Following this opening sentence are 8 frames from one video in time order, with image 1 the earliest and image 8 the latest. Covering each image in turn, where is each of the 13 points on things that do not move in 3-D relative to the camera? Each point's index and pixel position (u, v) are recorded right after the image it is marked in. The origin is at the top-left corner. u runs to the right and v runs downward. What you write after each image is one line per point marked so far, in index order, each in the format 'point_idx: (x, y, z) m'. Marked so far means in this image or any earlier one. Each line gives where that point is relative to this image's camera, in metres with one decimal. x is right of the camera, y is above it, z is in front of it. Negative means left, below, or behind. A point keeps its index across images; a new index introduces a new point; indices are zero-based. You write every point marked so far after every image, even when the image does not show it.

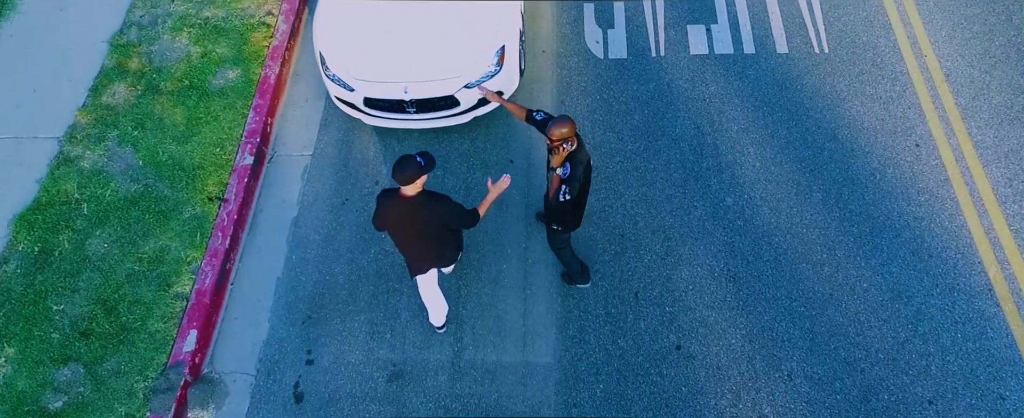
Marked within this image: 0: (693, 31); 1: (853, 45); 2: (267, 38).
0: (+1.7, +1.7, +7.3) m
1: (+3.1, +1.5, +6.9) m
2: (-2.4, +1.6, +7.5) m
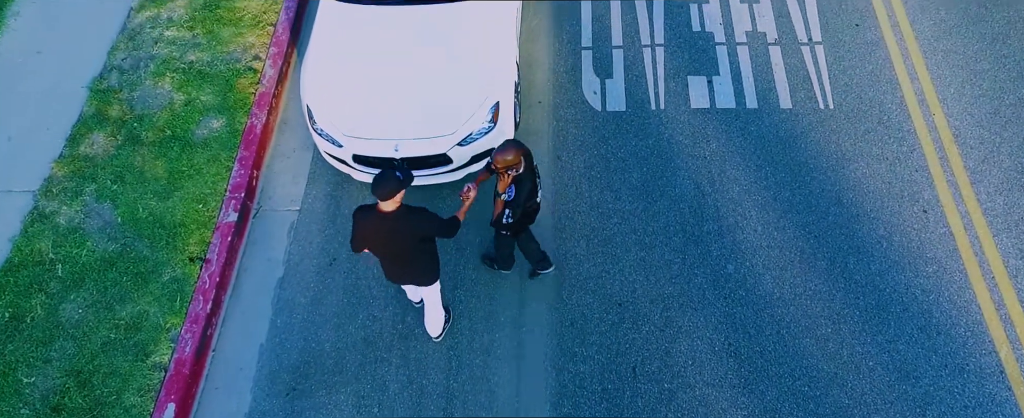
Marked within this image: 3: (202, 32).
0: (+1.7, +1.2, +7.1) m
1: (+3.0, +0.9, +6.7) m
2: (-2.4, +1.2, +7.3) m
3: (-3.1, +1.8, +7.8) m
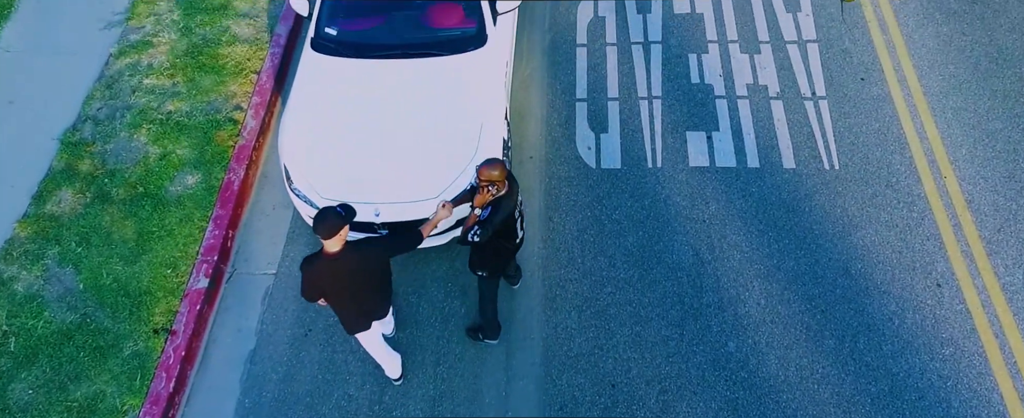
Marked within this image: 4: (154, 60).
0: (+1.6, +0.6, +6.8) m
1: (+2.9, +0.4, +6.4) m
2: (-2.5, +0.6, +7.0) m
3: (-3.2, +1.3, +7.5) m
4: (-3.6, +1.5, +7.7) m
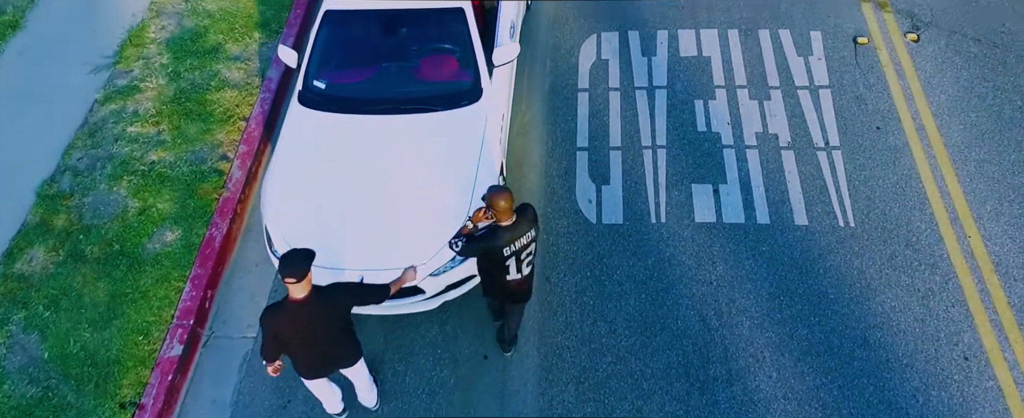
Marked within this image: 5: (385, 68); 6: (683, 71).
0: (+1.6, +0.1, +6.4) m
1: (+2.9, -0.1, +6.0) m
2: (-2.6, +0.2, +6.7) m
3: (-3.2, +0.8, +7.2) m
4: (-3.6, +1.0, +7.4) m
5: (-1.0, +1.1, +6.0) m
6: (+1.6, +1.3, +7.3) m
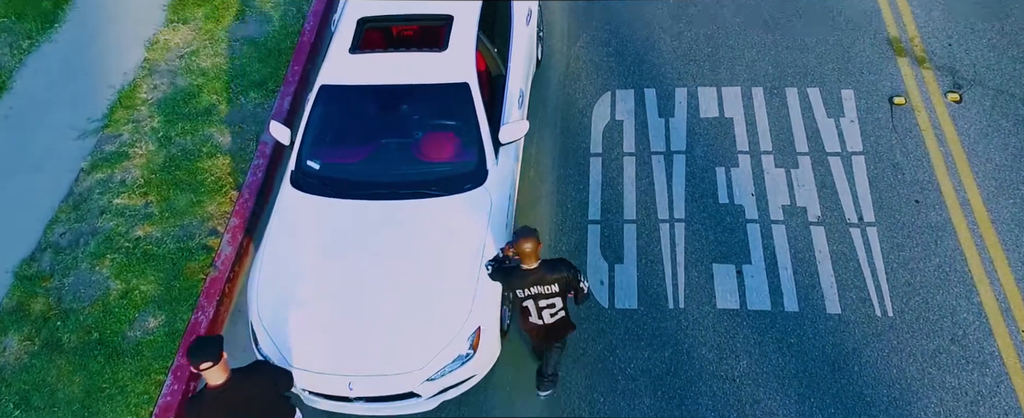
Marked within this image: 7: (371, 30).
0: (+1.6, -0.5, +5.9) m
1: (+2.9, -0.7, +5.5) m
2: (-2.5, -0.5, +6.3) m
3: (-3.2, +0.1, +6.9) m
4: (-3.5, +0.3, +7.1) m
5: (-1.0, +0.5, +5.6) m
6: (+1.7, +0.7, +6.8) m
7: (-1.1, +1.4, +6.1) m
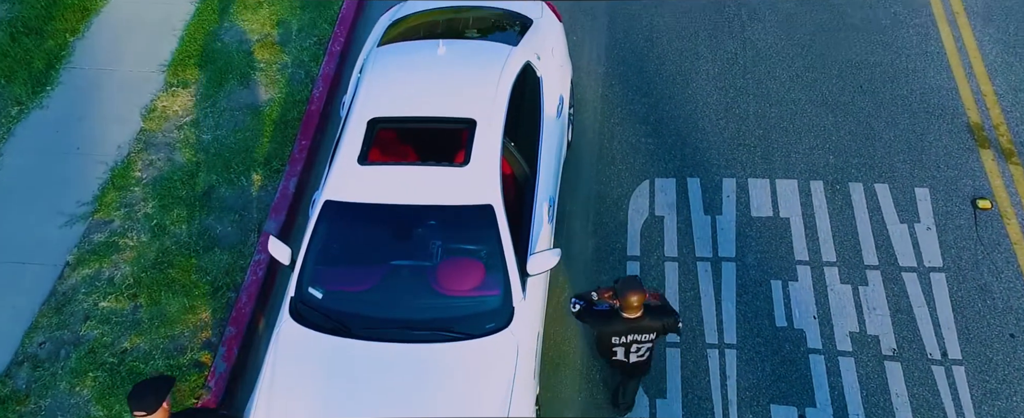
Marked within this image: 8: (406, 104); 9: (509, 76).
0: (+1.8, -1.4, +5.1) m
1: (+3.1, -1.6, +4.6) m
2: (-2.3, -1.3, +5.6) m
3: (-3.0, -0.7, +6.2) m
4: (-3.3, -0.5, +6.5) m
5: (-0.8, -0.4, +4.9) m
6: (+1.9, -0.2, +6.0) m
7: (-0.9, +0.6, +5.4) m
8: (-0.8, +0.8, +5.4) m
9: (0.0, +1.0, +5.5) m
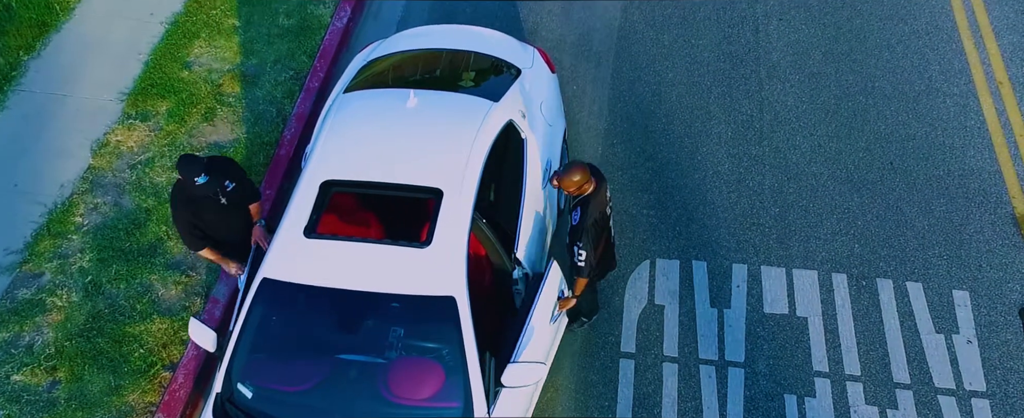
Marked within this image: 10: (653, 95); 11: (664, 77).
0: (+1.5, -2.0, +4.3) m
1: (+2.8, -2.3, +3.8) m
2: (-2.5, -1.8, +4.8) m
3: (-3.1, -1.2, +5.5) m
4: (-3.5, -0.9, +5.7) m
5: (-0.9, -0.9, +4.1) m
6: (+1.7, -0.9, +5.2) m
7: (-1.0, +0.1, +4.6) m
8: (-0.9, +0.2, +4.7) m
9: (-0.1, +0.4, +4.8) m
10: (+1.2, +1.0, +6.8) m
11: (+1.4, +1.2, +7.0) m
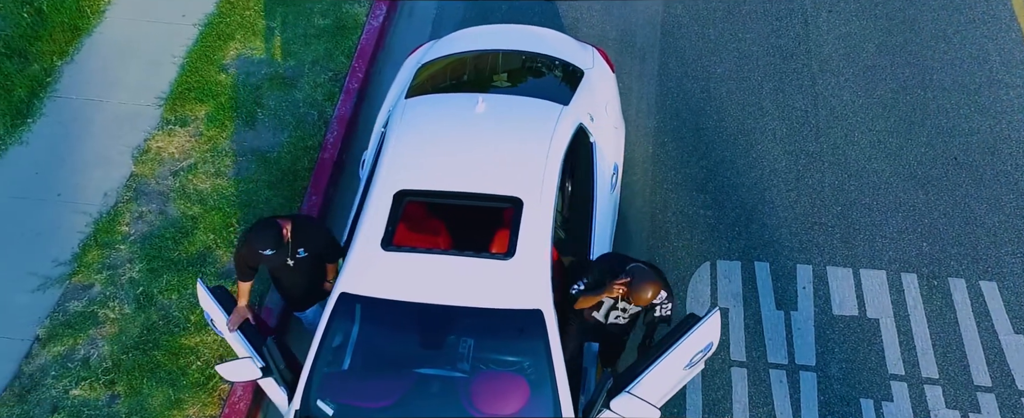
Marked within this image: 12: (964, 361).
0: (+2.0, -2.0, +4.2) m
1: (+3.3, -2.3, +3.7) m
2: (-2.1, -1.9, +4.7) m
3: (-2.7, -1.3, +5.4) m
4: (-3.0, -1.0, +5.6) m
5: (-0.5, -1.0, +4.0) m
6: (+2.2, -0.9, +5.1) m
7: (-0.6, 0.0, +4.5) m
8: (-0.5, +0.2, +4.5) m
9: (+0.3, +0.4, +4.6) m
10: (+1.7, +1.0, +6.7) m
11: (+1.8, +1.2, +6.8) m
12: (+2.9, -1.0, +4.9) m
